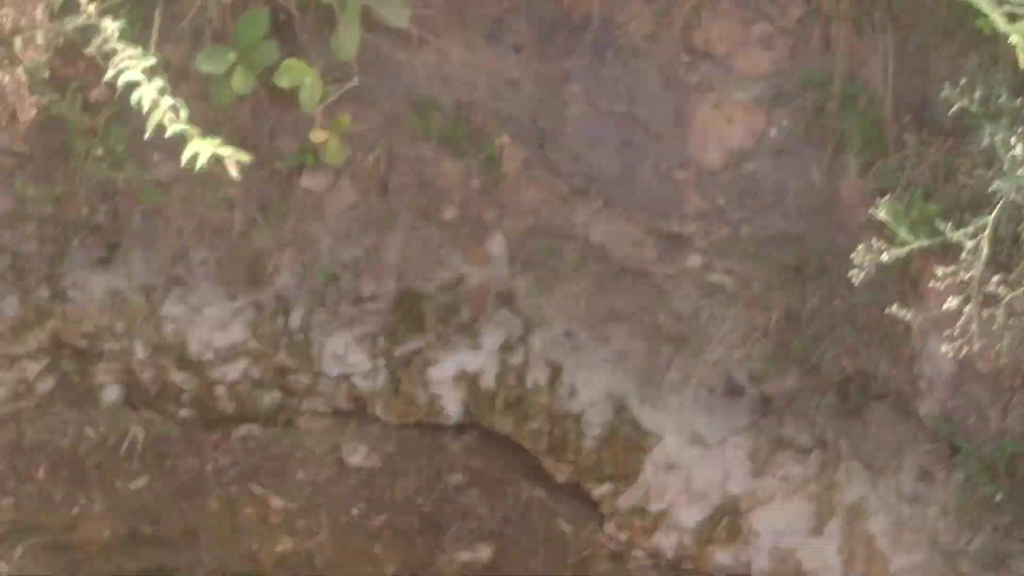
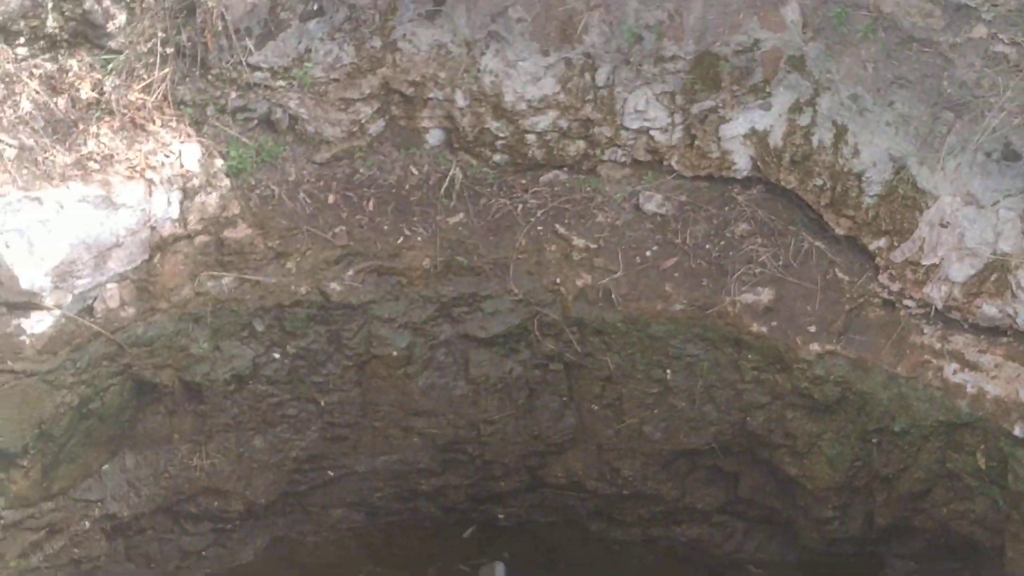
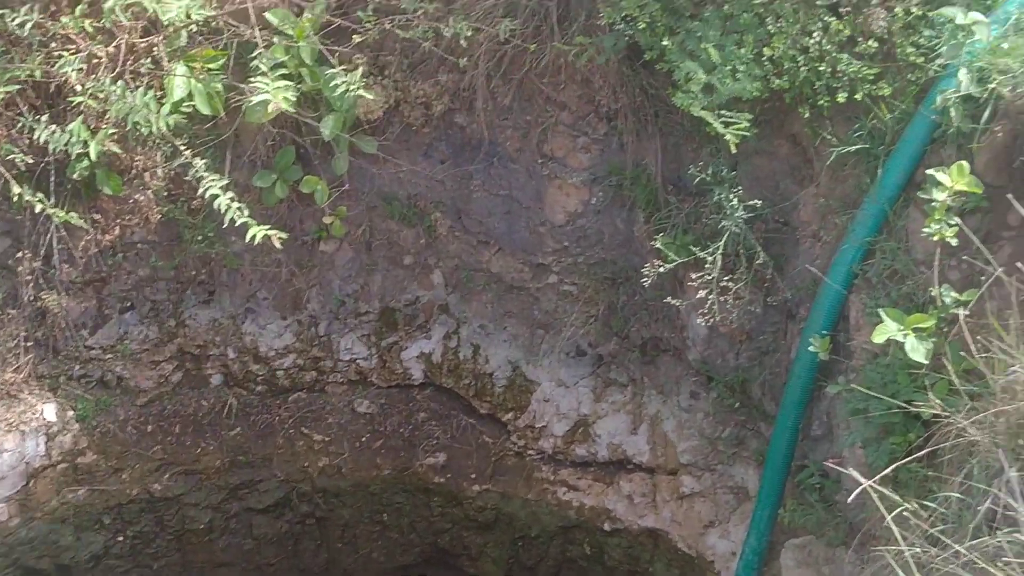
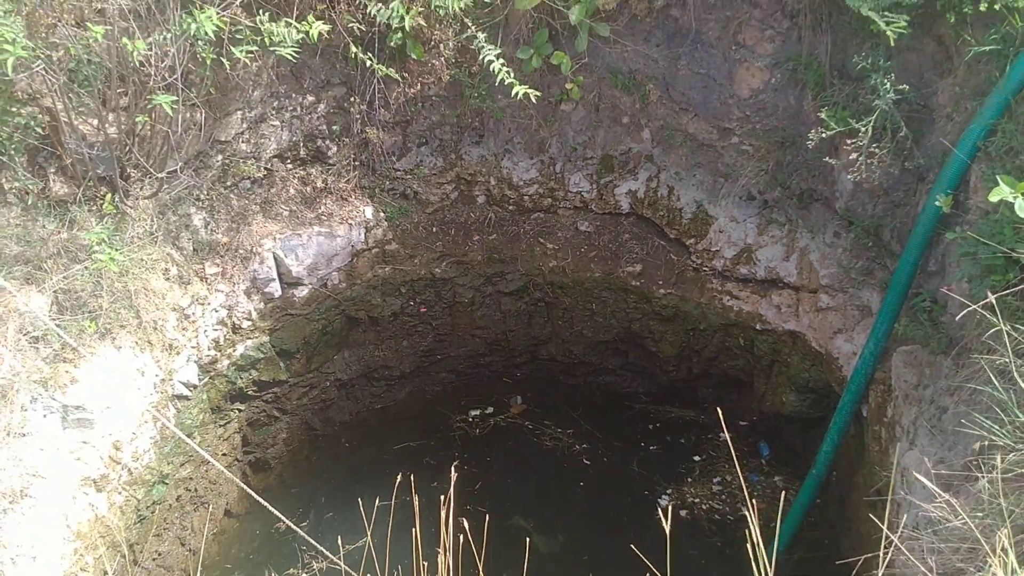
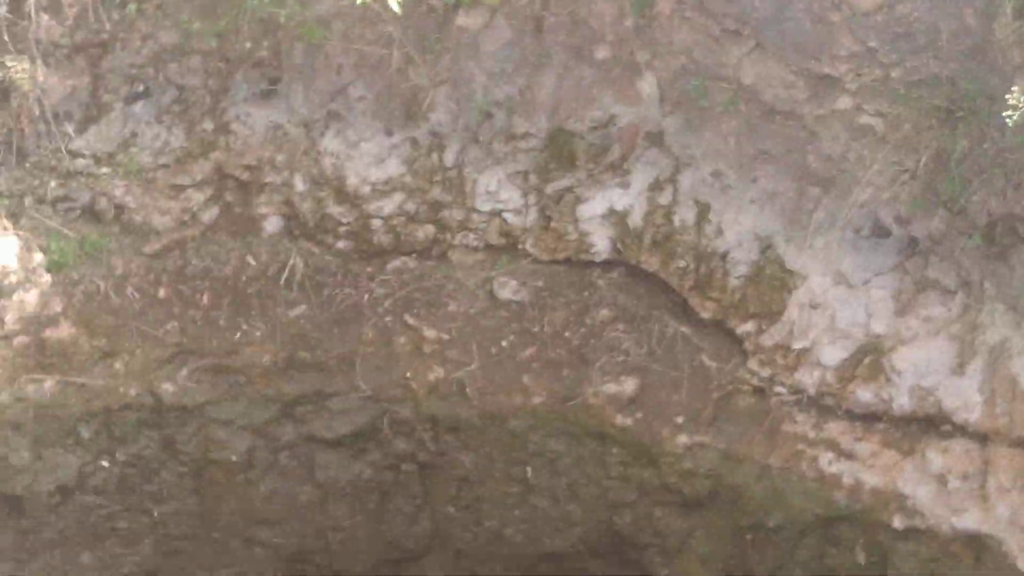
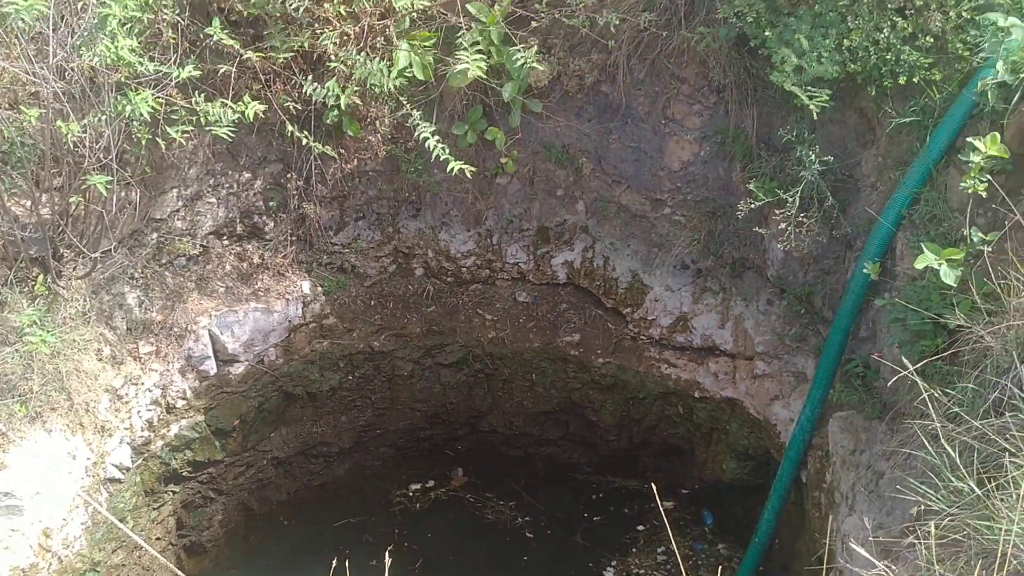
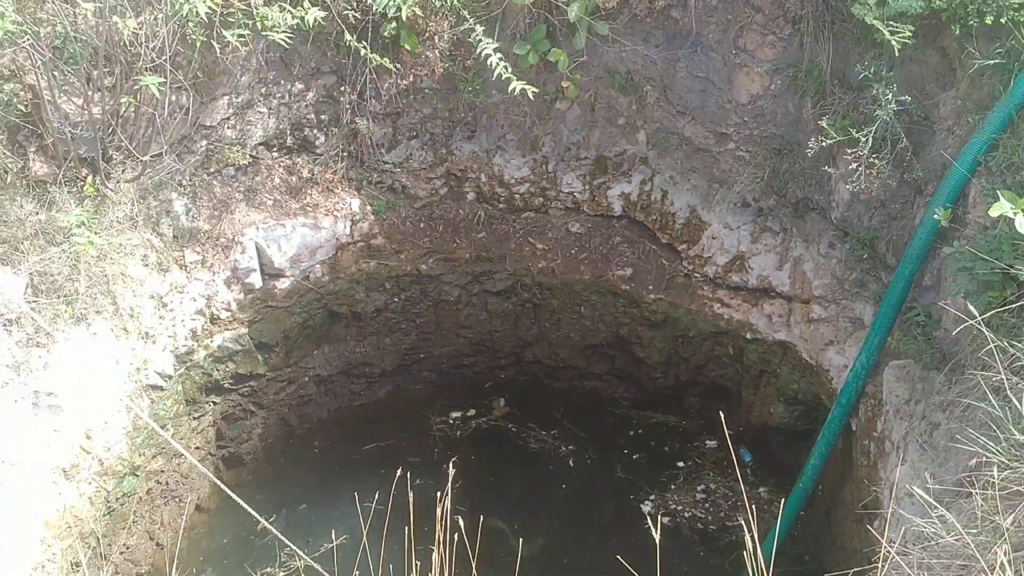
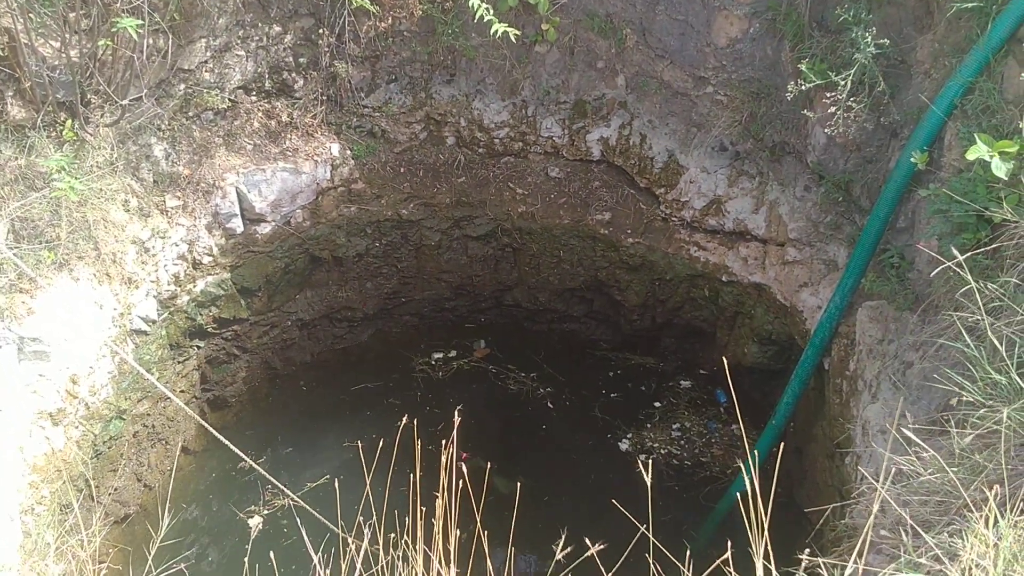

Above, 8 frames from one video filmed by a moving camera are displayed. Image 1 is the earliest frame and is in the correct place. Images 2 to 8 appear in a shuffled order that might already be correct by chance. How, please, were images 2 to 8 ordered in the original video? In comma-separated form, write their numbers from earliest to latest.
5, 2, 7, 8, 4, 6, 3
